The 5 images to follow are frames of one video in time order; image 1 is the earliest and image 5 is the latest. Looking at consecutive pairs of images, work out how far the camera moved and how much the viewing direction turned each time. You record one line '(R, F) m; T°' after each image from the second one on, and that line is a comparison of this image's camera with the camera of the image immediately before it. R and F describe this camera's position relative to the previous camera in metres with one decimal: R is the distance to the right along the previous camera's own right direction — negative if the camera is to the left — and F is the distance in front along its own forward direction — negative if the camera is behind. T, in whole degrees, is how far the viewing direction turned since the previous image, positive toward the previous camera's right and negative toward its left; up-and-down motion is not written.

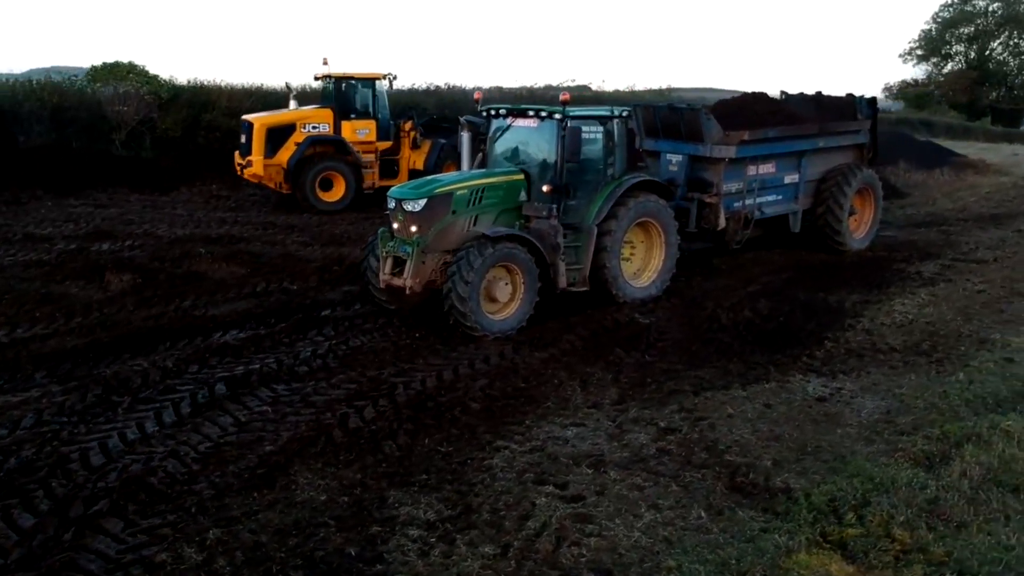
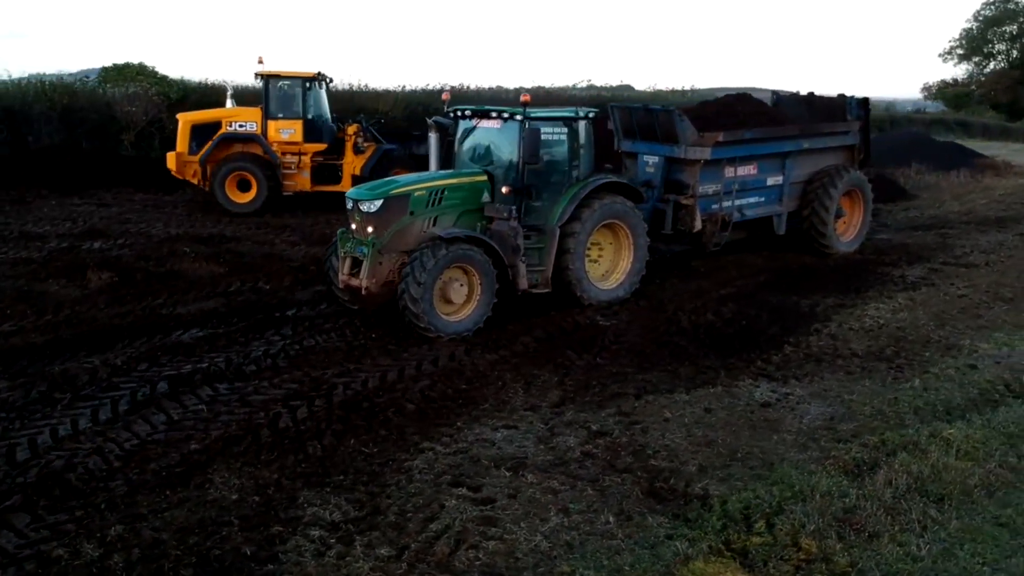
(+0.6, 0.0) m; -2°
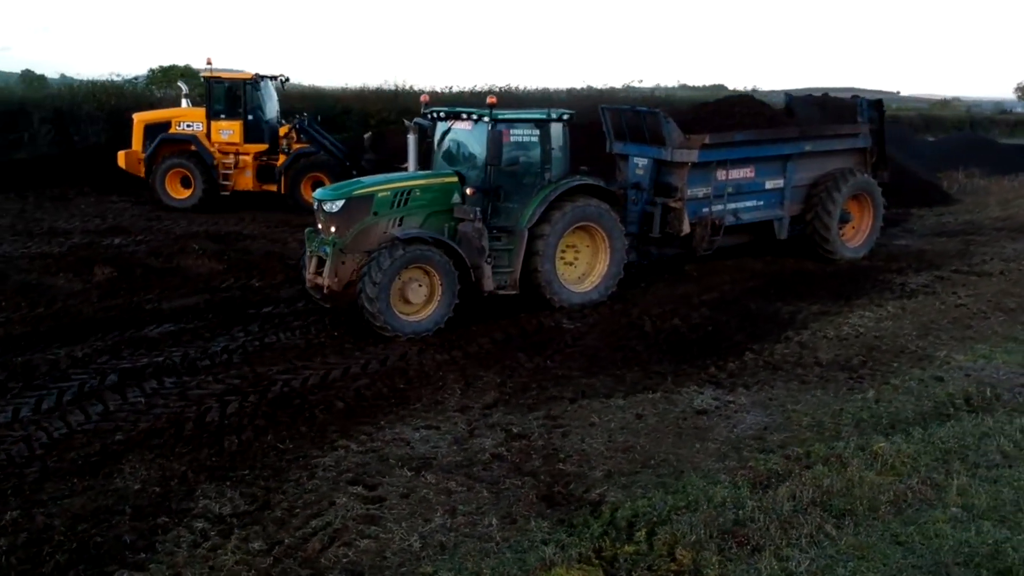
(+0.9, 0.0) m; -5°
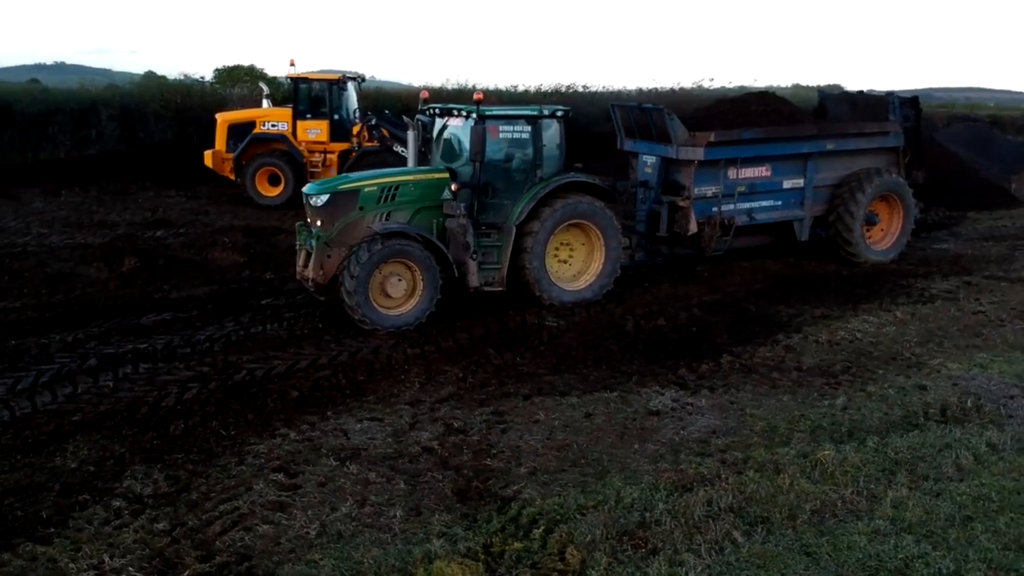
(+0.9, +0.1) m; -6°
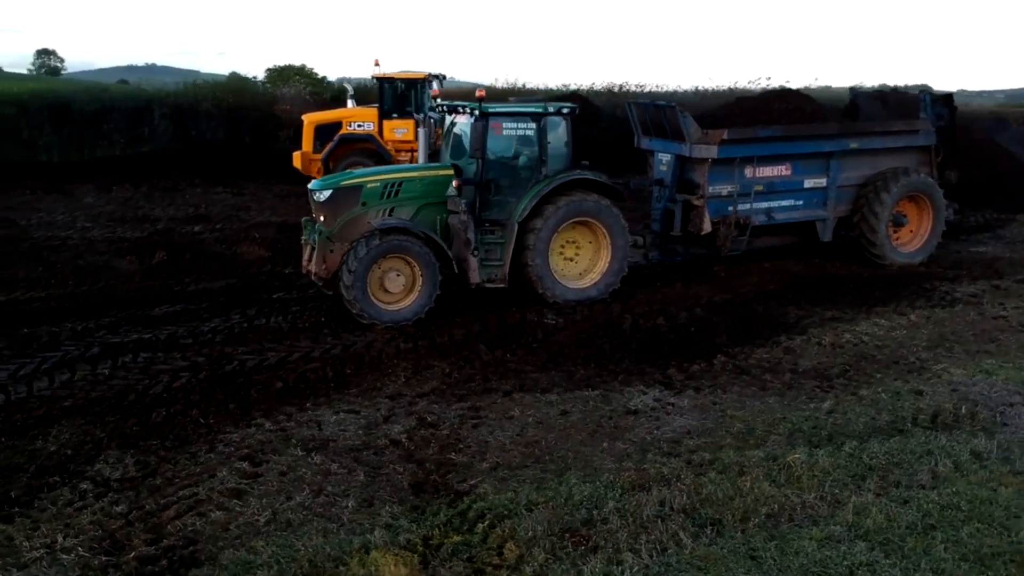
(+0.6, 0.0) m; -4°
